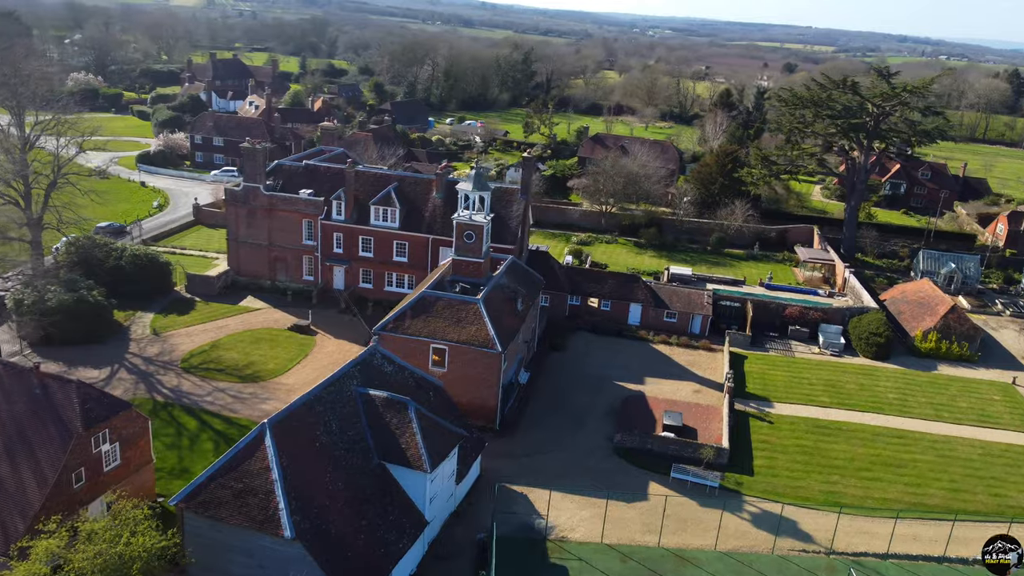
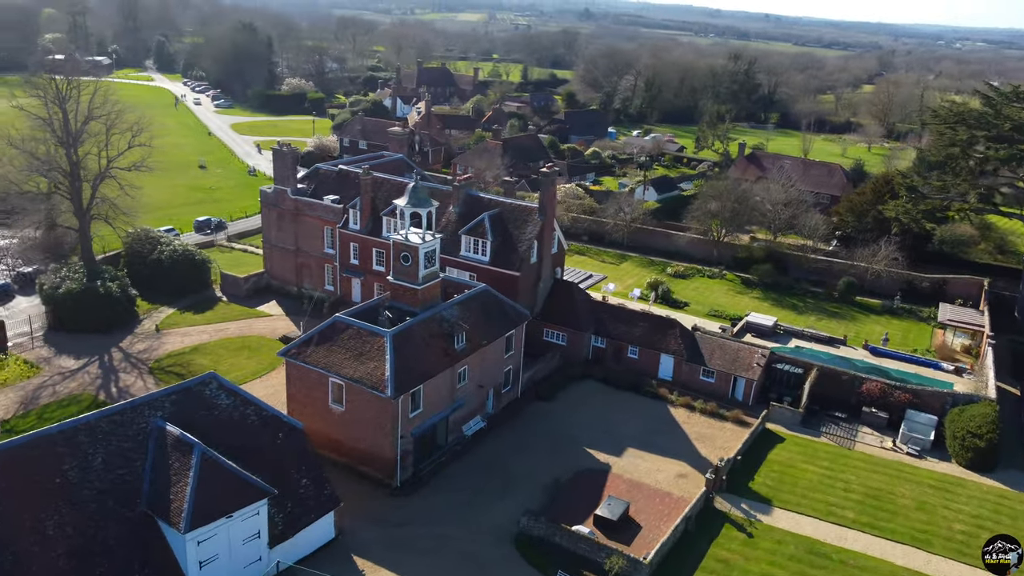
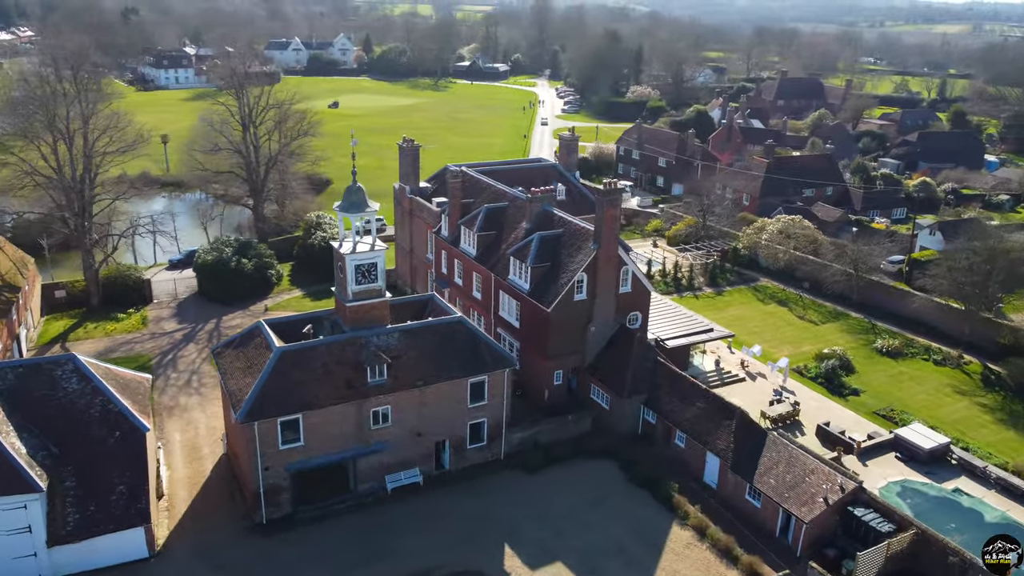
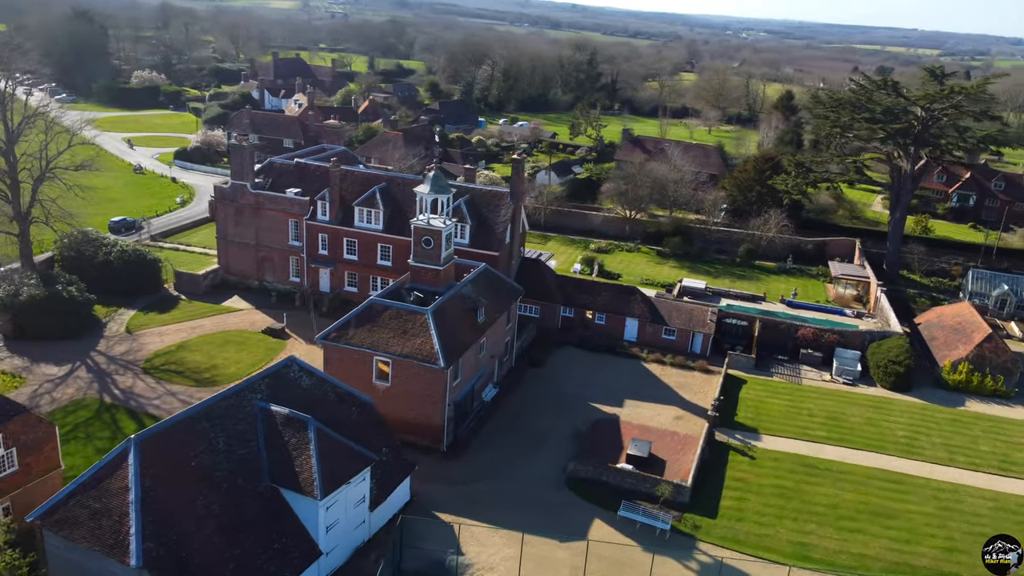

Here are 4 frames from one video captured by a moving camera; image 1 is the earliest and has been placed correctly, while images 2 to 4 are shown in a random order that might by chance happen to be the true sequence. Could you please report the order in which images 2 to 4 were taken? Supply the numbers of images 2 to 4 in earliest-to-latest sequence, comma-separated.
4, 2, 3
